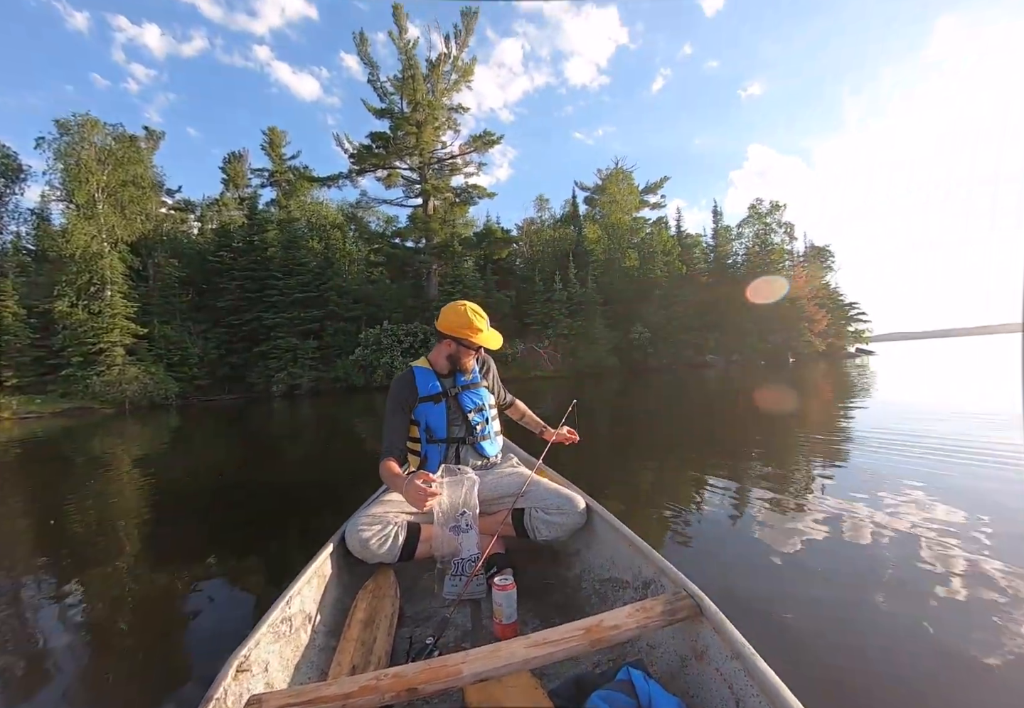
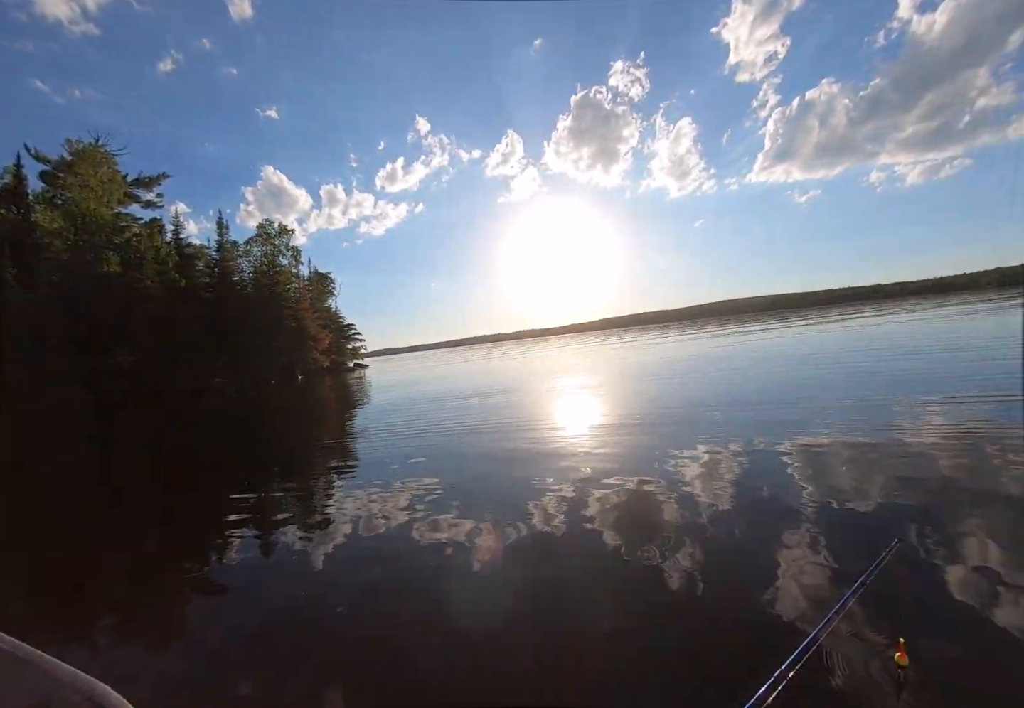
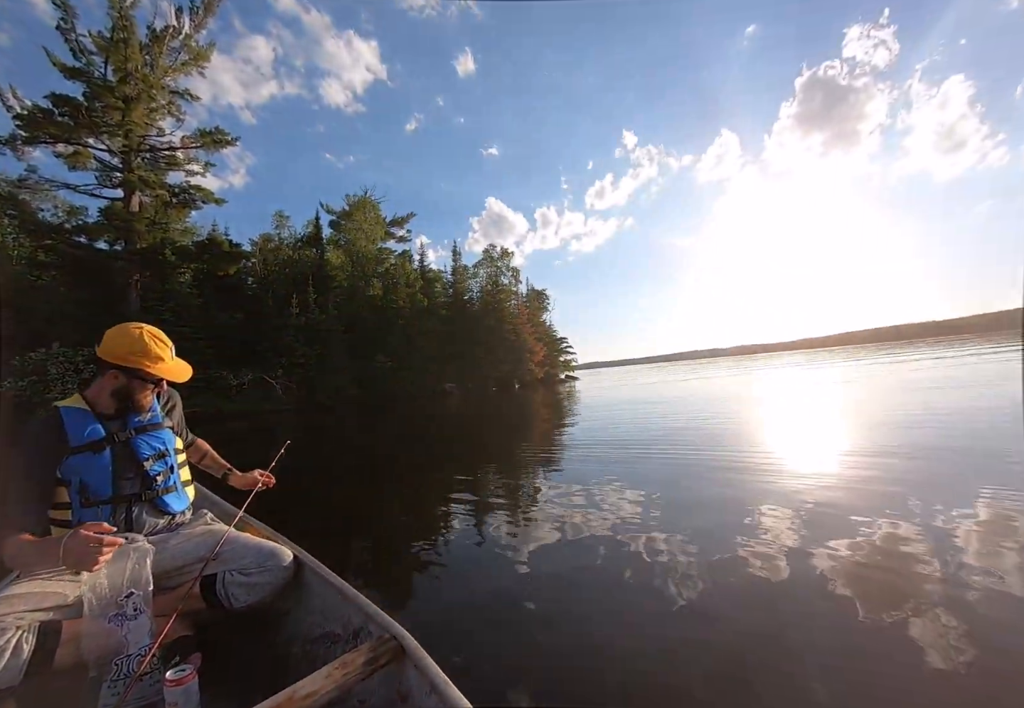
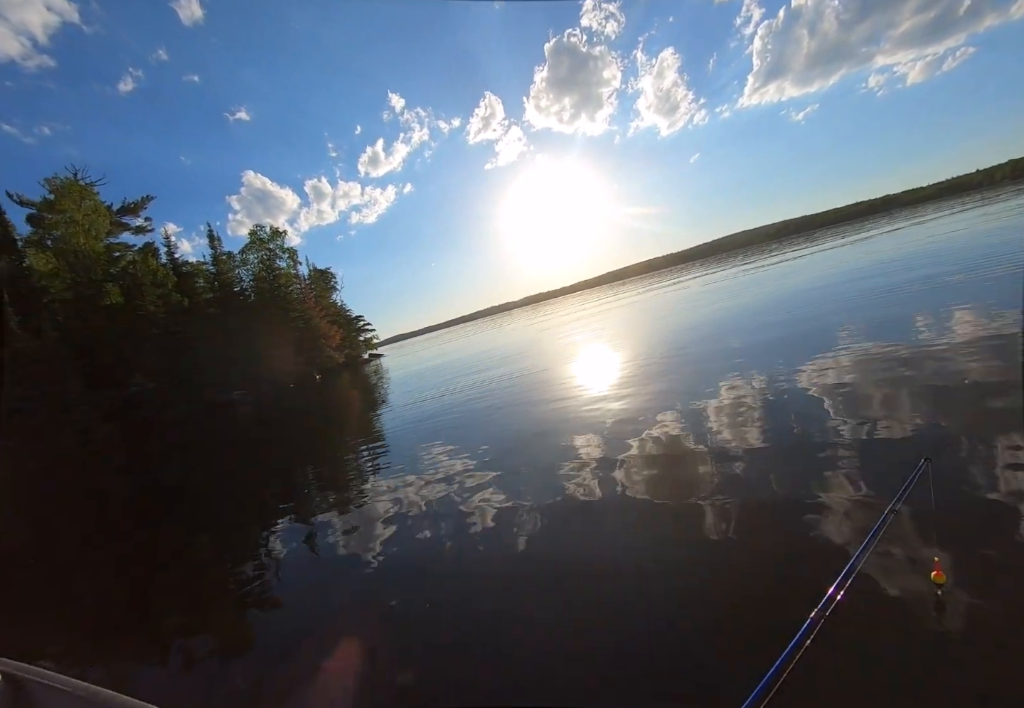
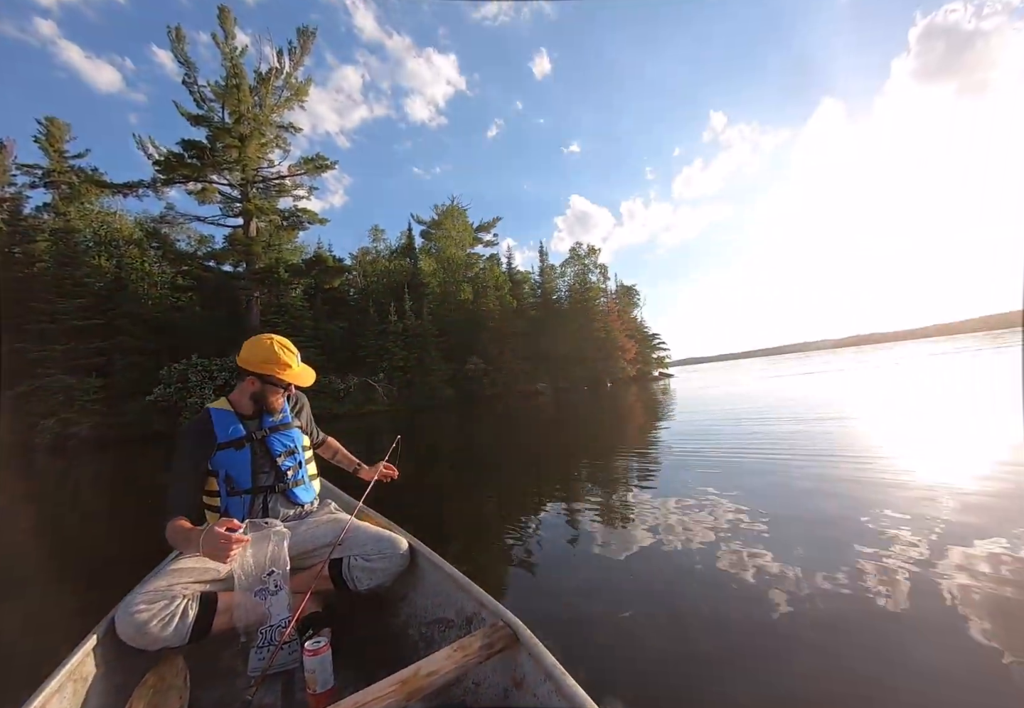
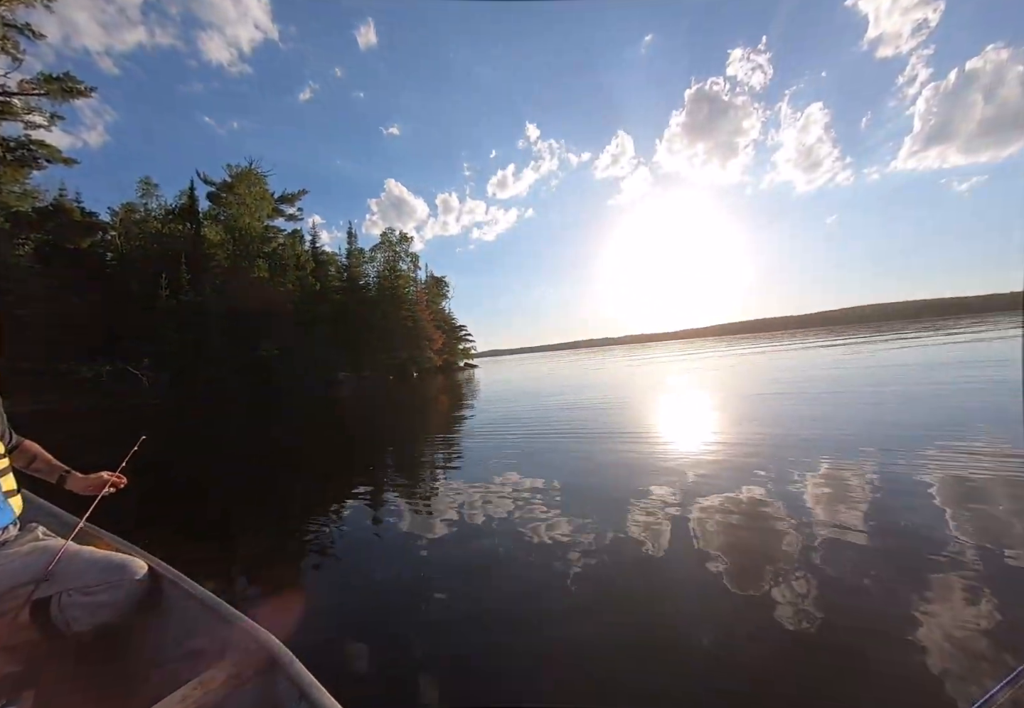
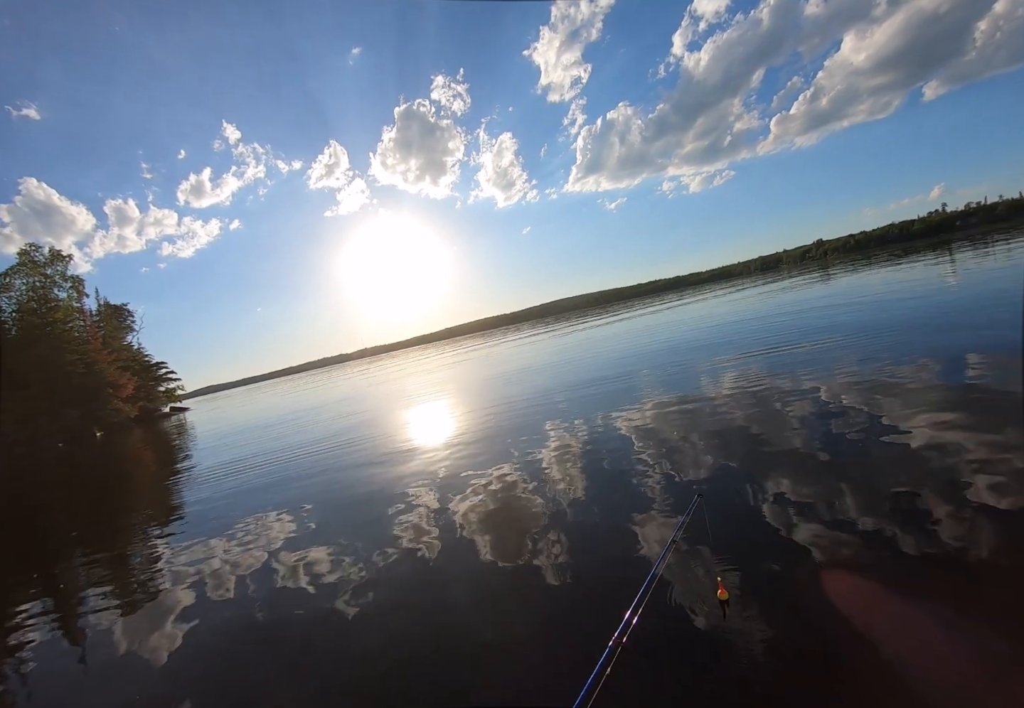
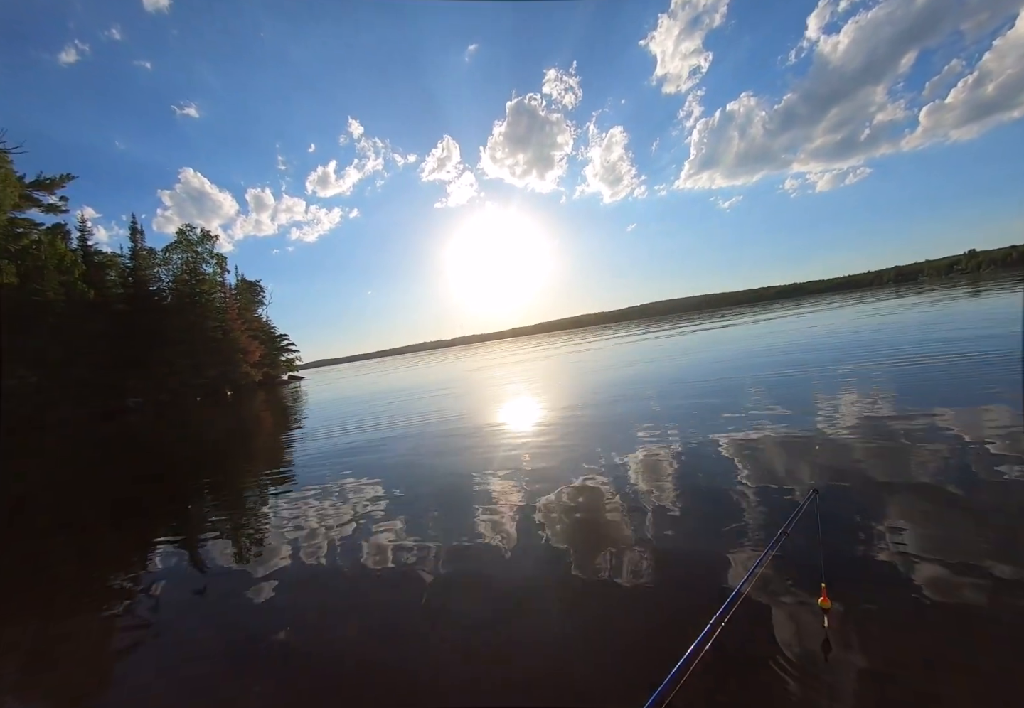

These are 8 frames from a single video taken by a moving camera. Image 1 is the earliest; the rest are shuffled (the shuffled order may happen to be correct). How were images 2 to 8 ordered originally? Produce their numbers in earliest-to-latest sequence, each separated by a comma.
5, 3, 6, 2, 7, 8, 4
